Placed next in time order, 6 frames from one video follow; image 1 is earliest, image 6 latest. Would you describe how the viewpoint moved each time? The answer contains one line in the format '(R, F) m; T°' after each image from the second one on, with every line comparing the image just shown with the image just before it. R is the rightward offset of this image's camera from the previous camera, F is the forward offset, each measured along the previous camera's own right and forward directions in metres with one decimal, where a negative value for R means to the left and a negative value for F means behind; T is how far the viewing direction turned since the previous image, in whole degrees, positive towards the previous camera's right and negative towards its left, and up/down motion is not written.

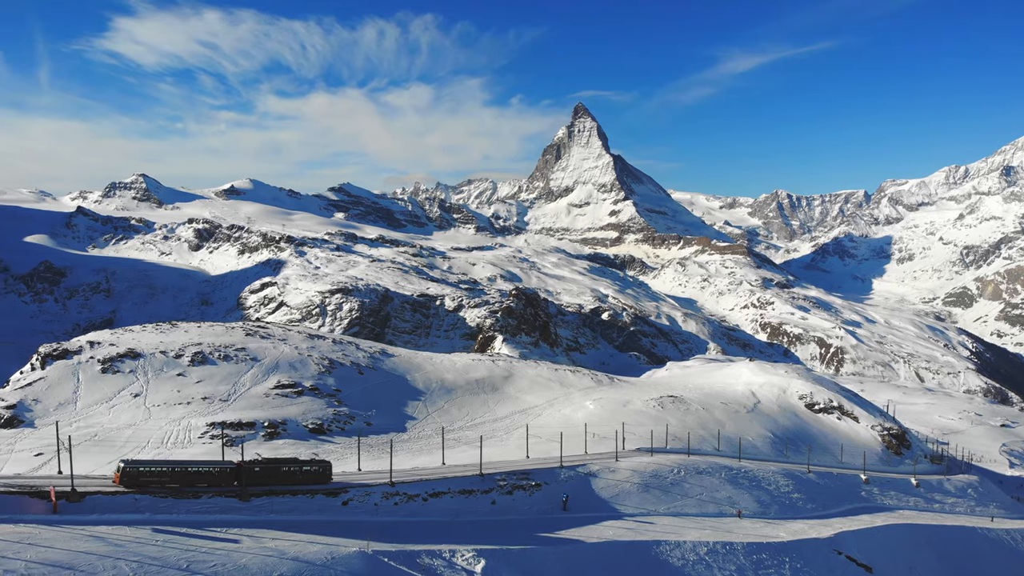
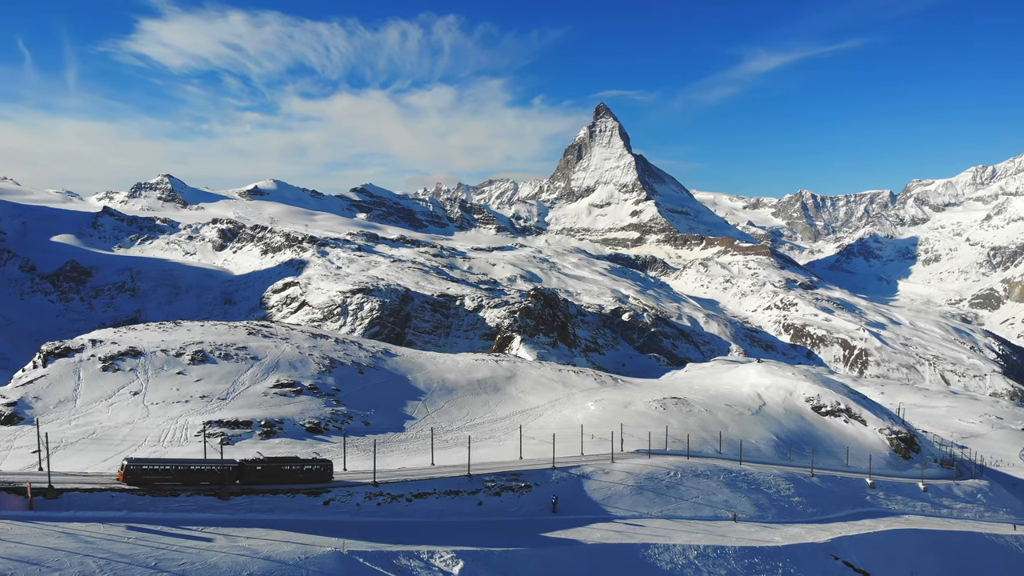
(+2.4, +0.3) m; -2°
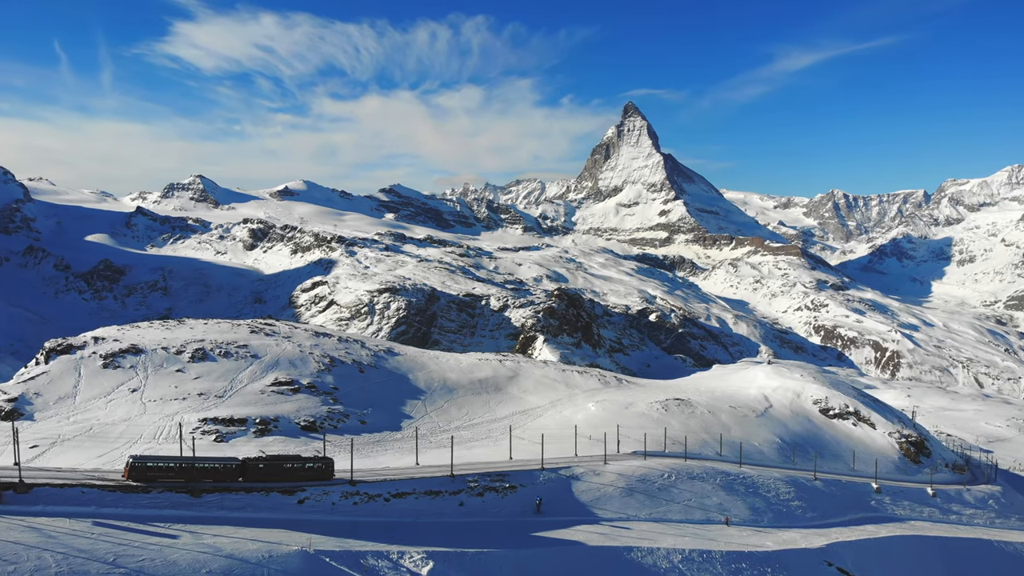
(+3.2, +0.4) m; -2°
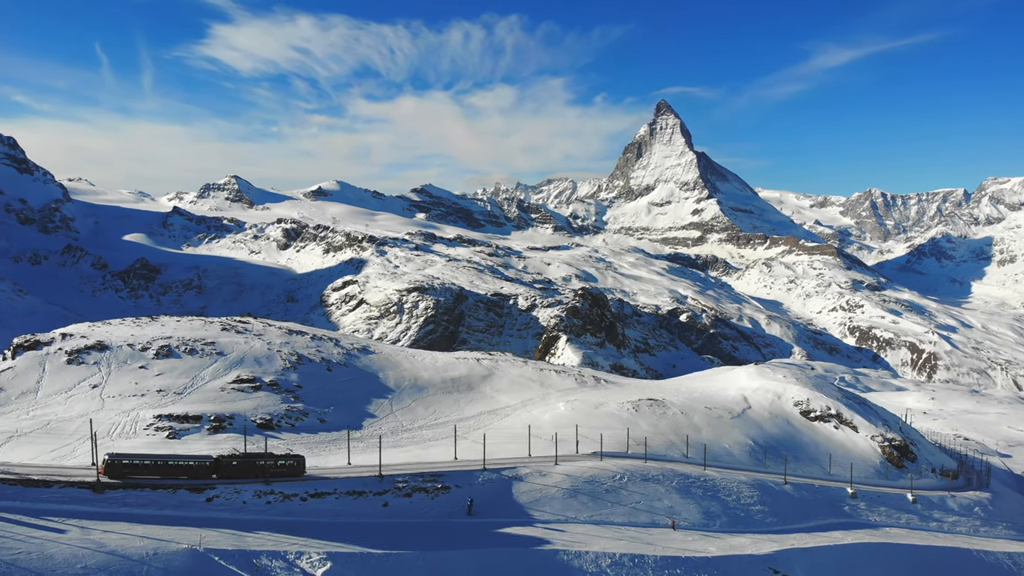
(+7.6, +0.9) m; -2°
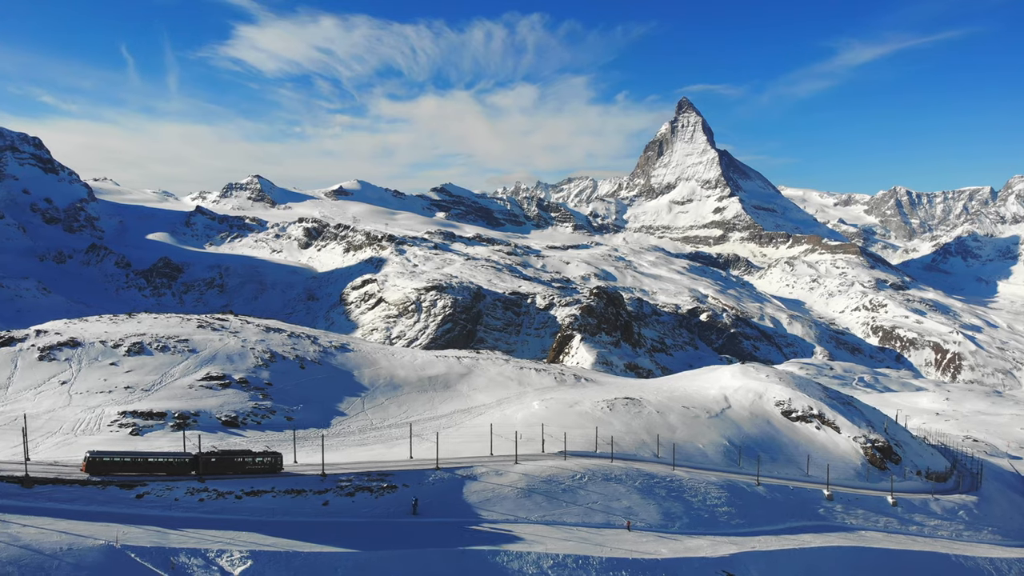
(+5.7, +0.6) m; -1°
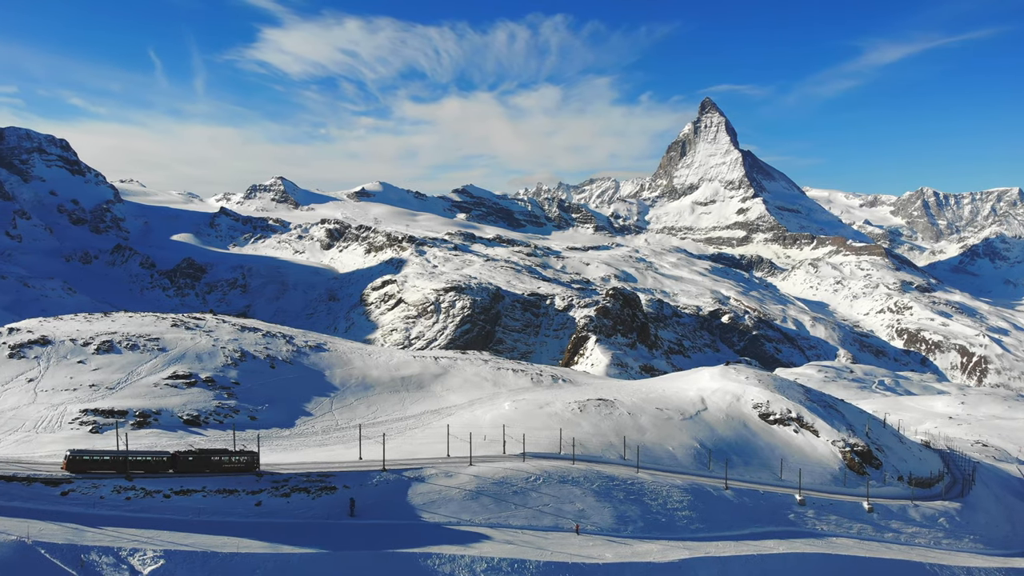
(+6.2, +0.6) m; -1°
